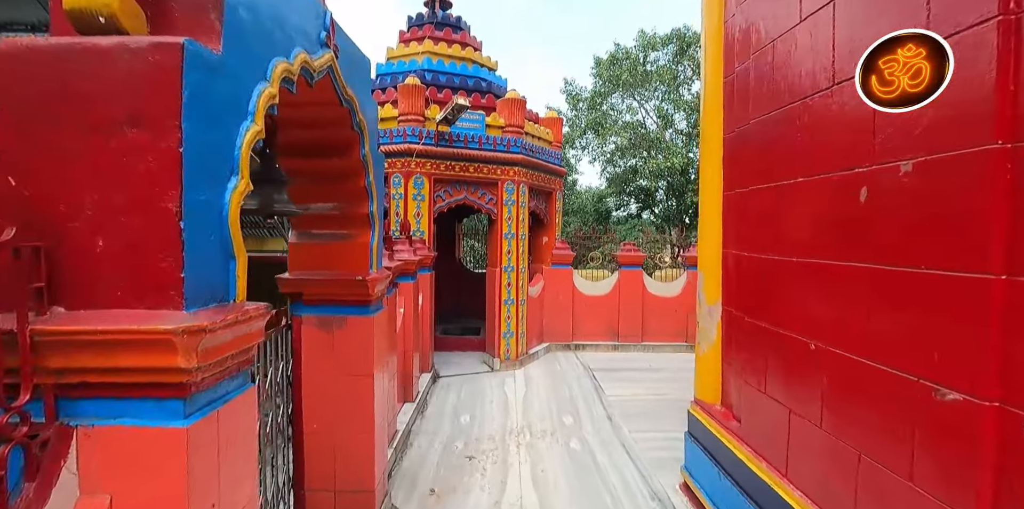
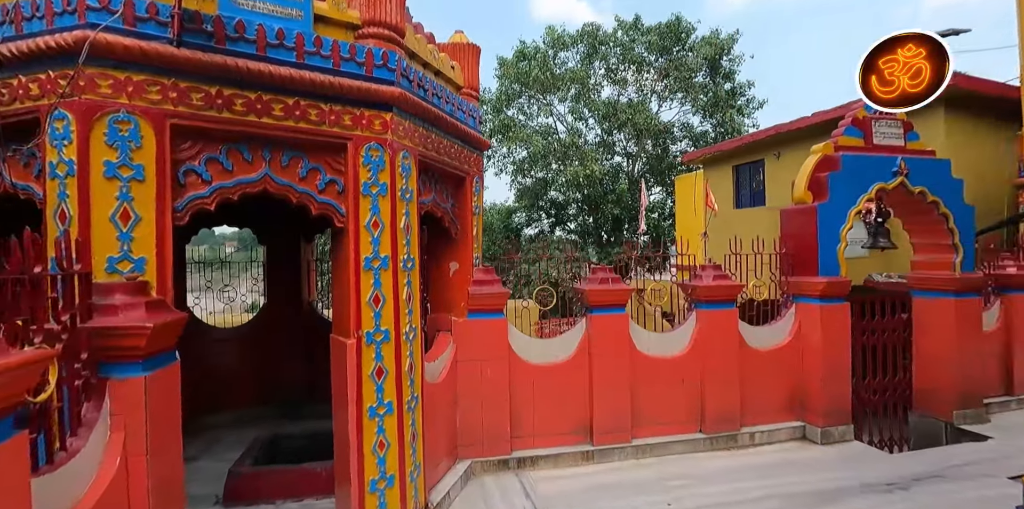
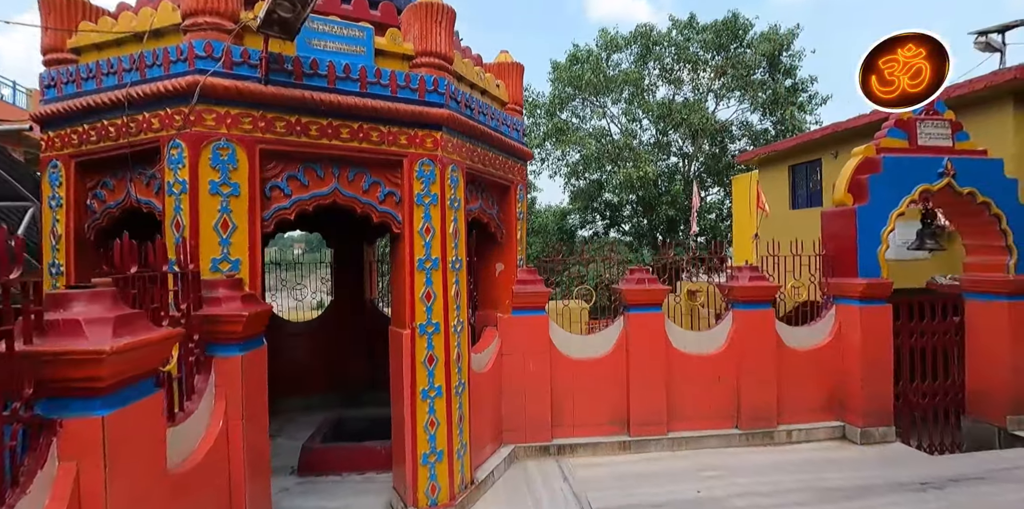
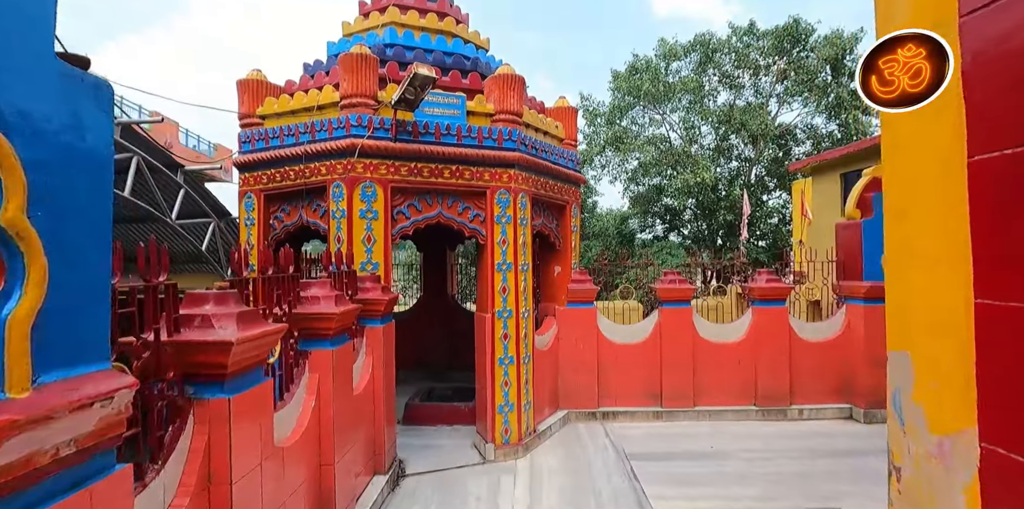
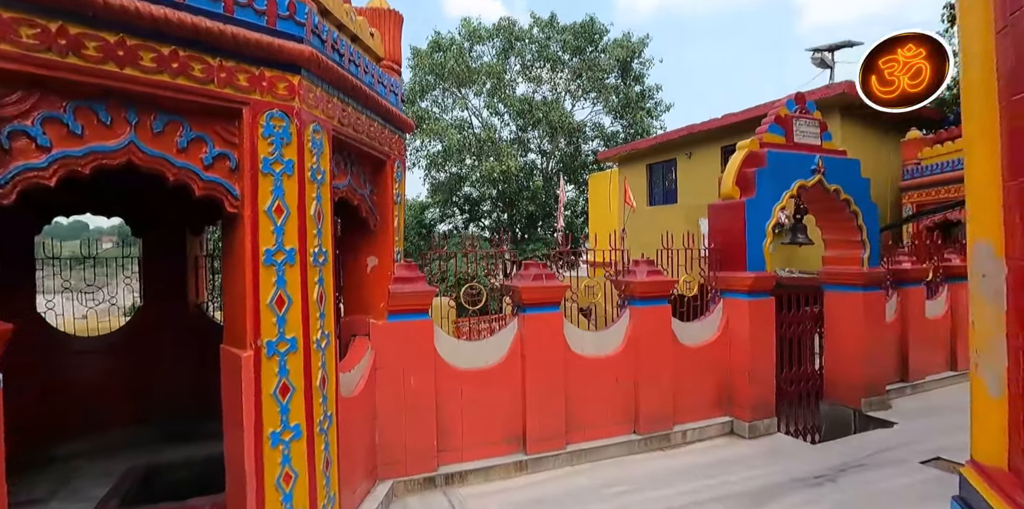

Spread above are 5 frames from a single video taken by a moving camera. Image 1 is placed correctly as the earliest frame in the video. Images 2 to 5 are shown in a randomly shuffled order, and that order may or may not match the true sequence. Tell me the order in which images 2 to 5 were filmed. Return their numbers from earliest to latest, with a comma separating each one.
4, 3, 2, 5
